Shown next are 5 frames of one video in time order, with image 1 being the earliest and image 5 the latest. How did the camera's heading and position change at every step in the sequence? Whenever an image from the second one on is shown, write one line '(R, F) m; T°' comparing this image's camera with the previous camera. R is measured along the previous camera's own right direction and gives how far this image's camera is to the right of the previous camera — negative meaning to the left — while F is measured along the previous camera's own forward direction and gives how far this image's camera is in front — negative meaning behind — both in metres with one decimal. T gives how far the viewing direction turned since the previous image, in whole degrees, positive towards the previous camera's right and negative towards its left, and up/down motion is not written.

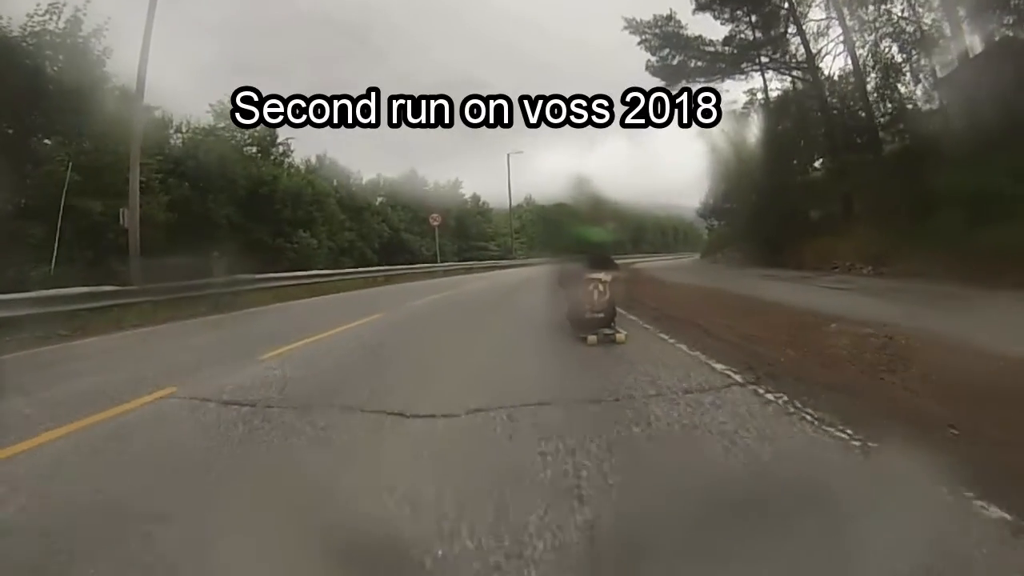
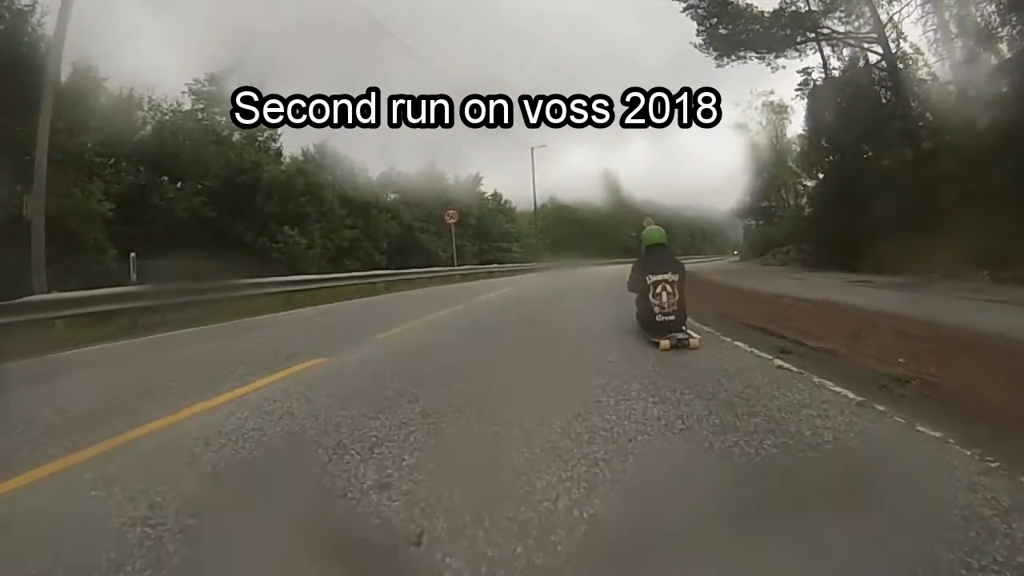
(-0.1, +3.4) m; -1°
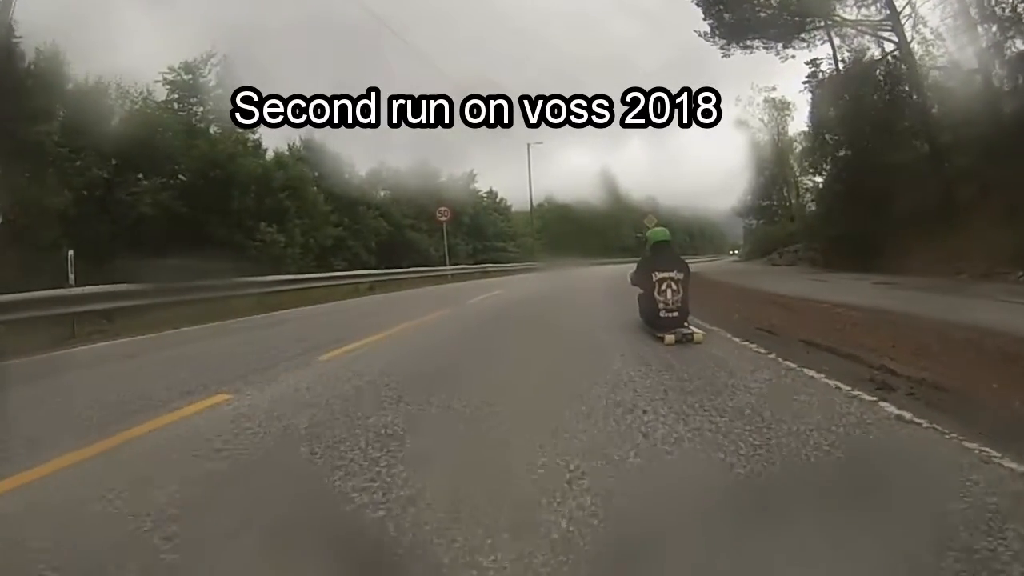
(0.0, +1.1) m; 0°
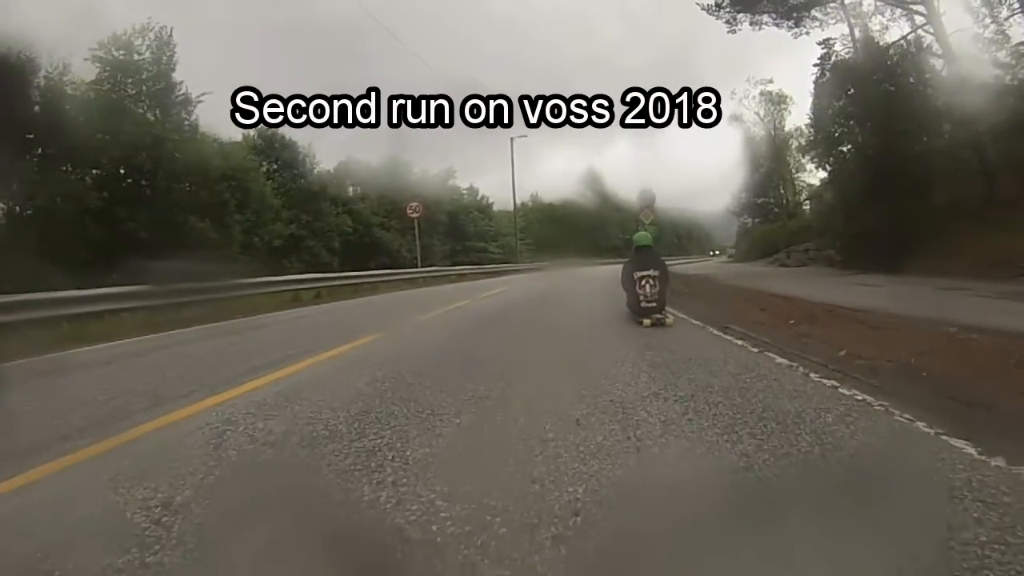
(+0.1, +2.4) m; +1°
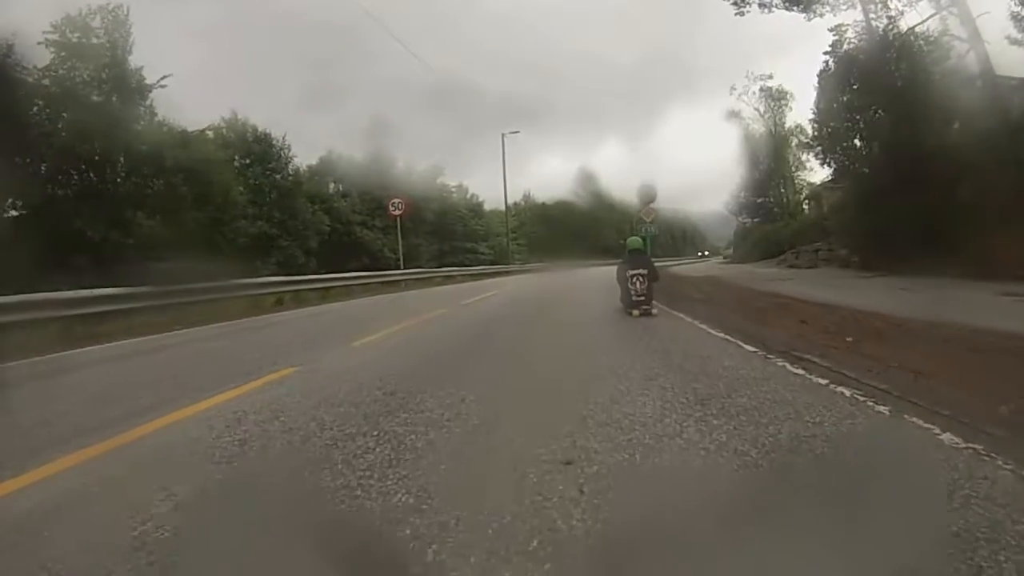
(+0.1, +1.4) m; 0°
